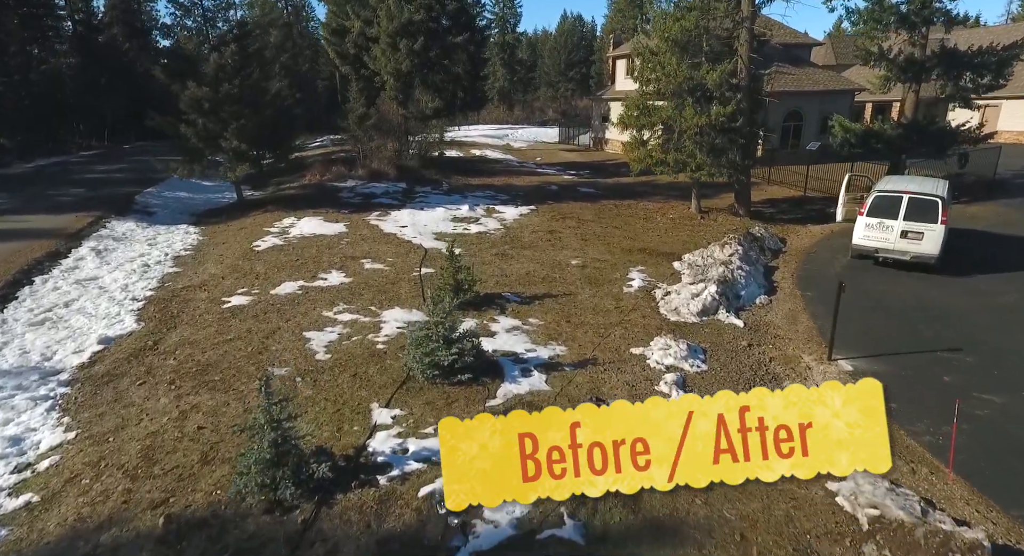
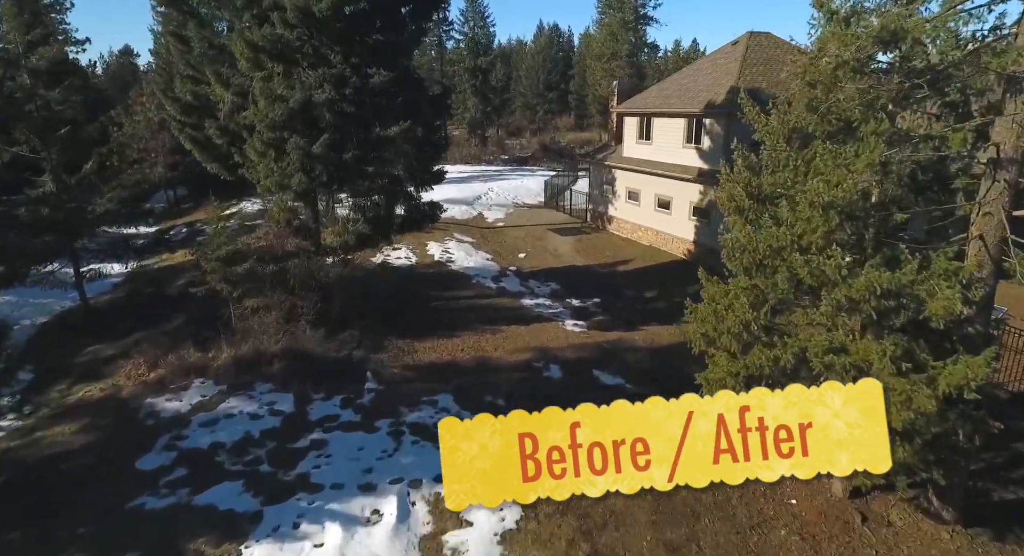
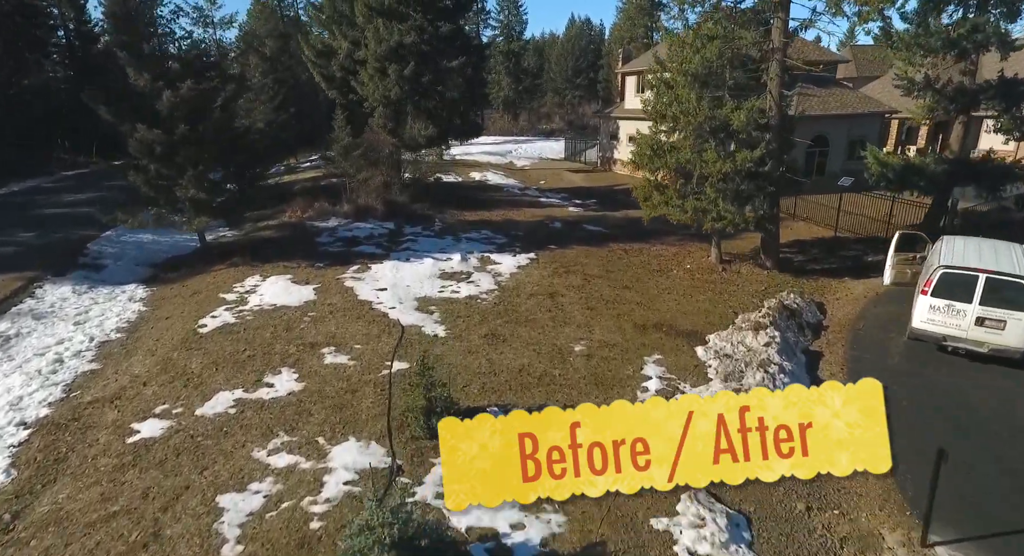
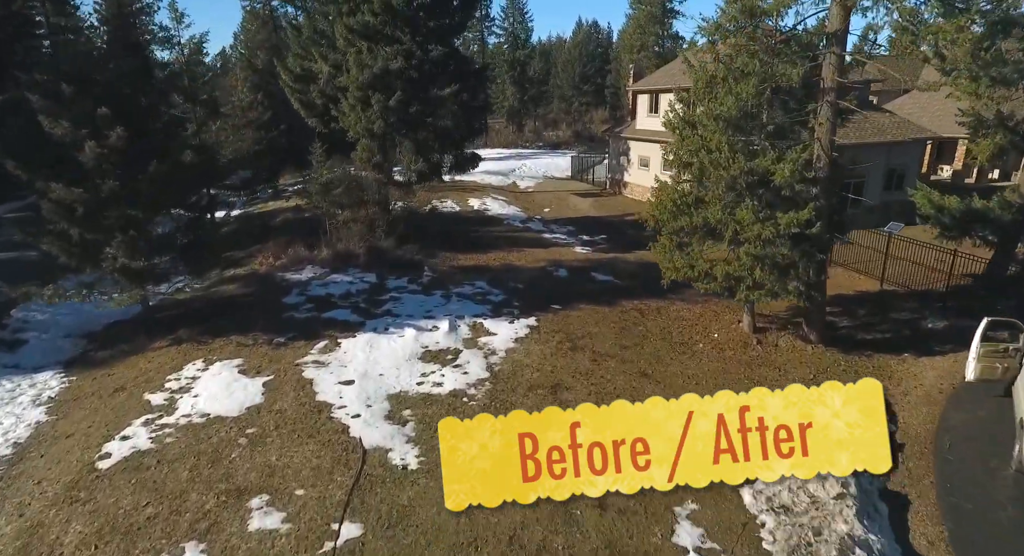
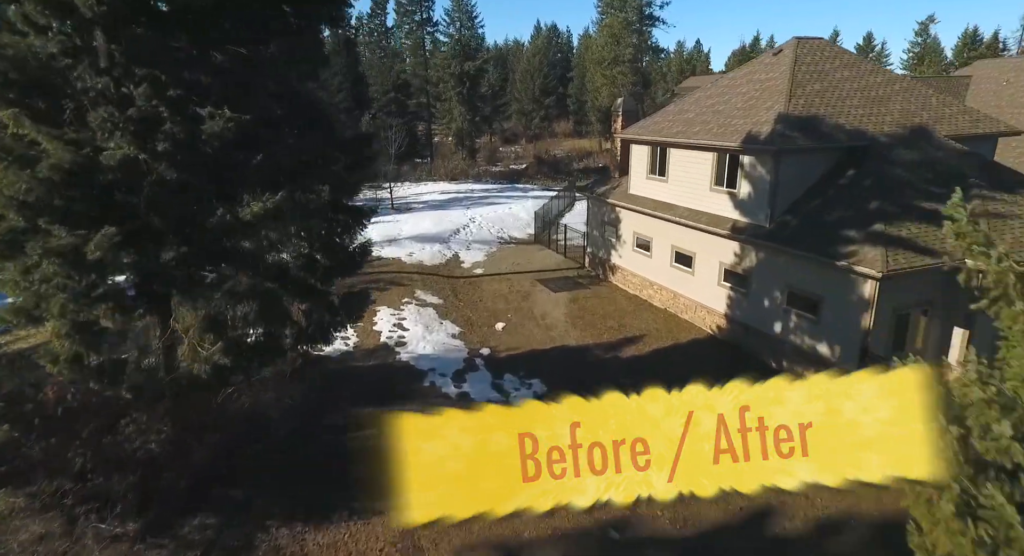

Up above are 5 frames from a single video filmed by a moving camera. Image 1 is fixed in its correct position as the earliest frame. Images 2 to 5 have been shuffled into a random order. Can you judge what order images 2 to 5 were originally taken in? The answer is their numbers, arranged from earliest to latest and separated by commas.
3, 4, 2, 5
